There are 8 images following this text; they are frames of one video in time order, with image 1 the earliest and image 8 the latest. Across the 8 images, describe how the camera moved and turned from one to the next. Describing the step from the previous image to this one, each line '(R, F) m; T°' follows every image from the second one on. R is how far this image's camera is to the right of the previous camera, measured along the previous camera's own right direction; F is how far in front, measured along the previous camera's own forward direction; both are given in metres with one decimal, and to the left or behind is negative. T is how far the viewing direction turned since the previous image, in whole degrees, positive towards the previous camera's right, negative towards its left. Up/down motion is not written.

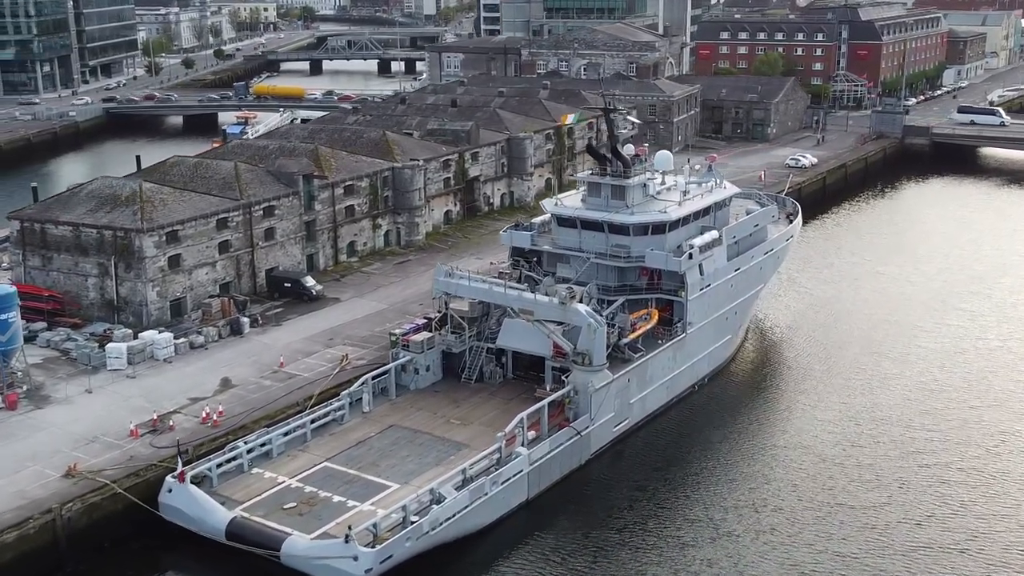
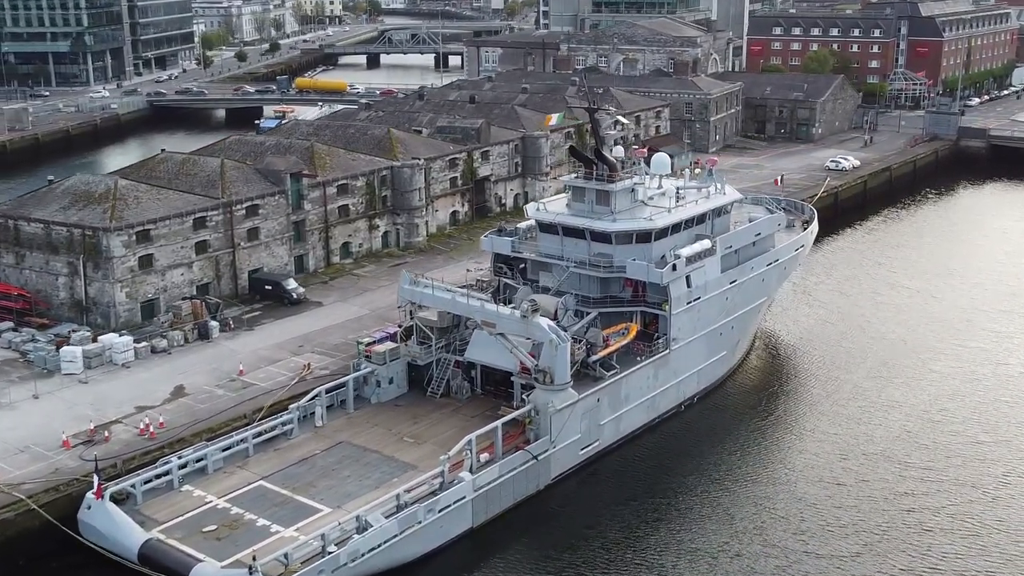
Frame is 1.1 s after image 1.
(+2.3, +1.6) m; -4°
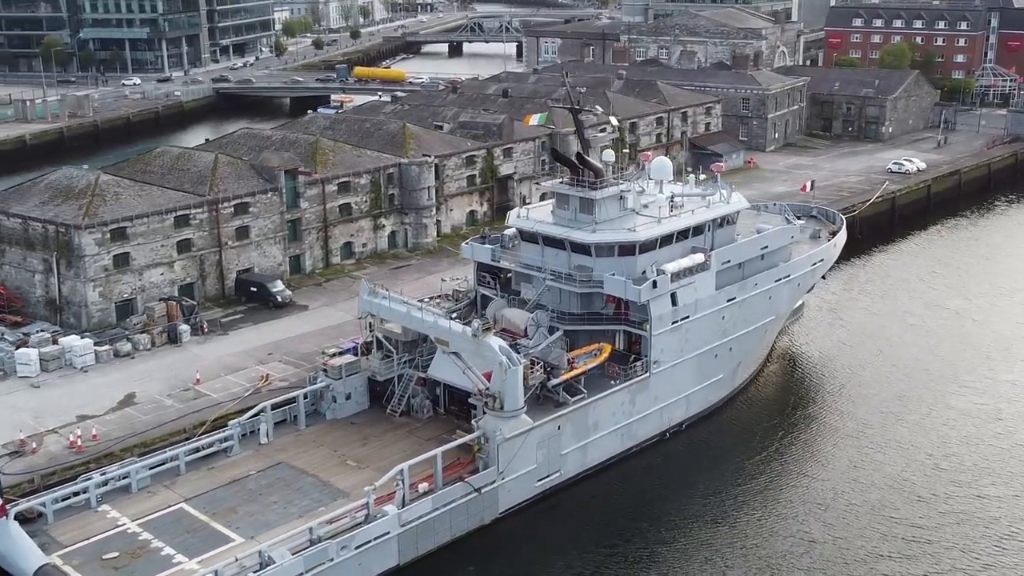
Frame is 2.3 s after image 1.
(+2.7, +1.9) m; -5°
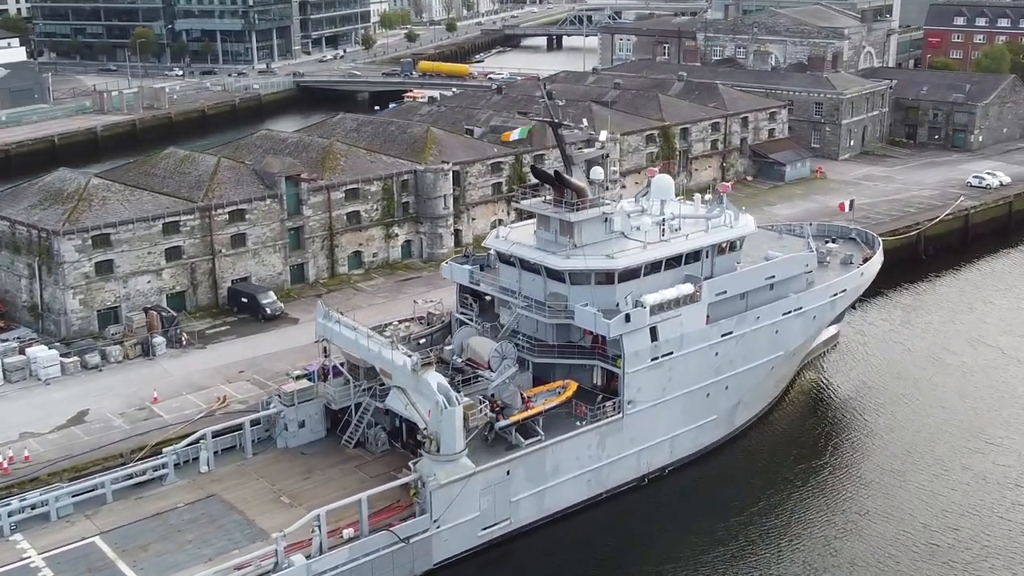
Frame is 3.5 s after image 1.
(+2.9, +1.9) m; -6°
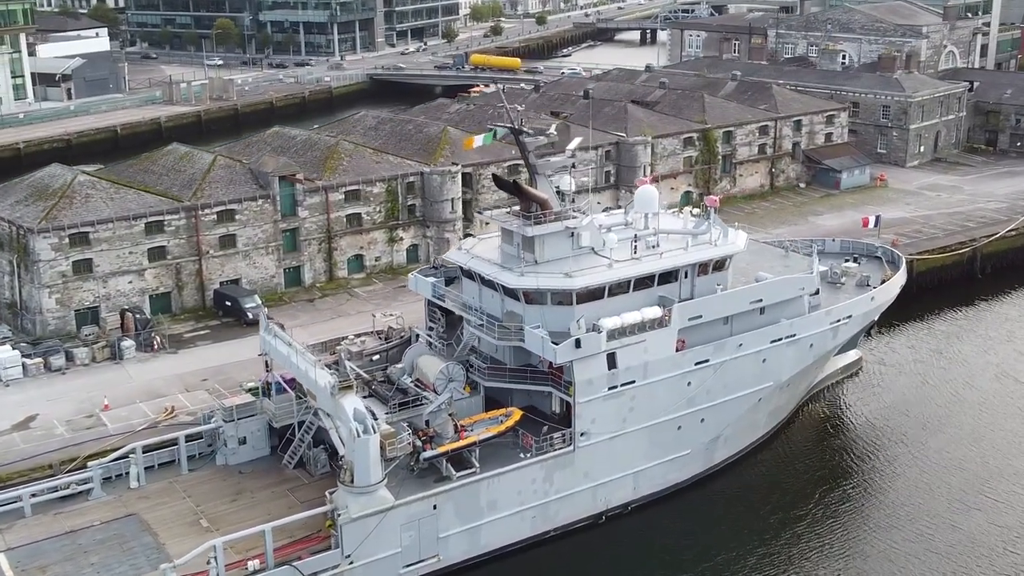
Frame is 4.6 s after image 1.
(+2.8, +1.6) m; -6°
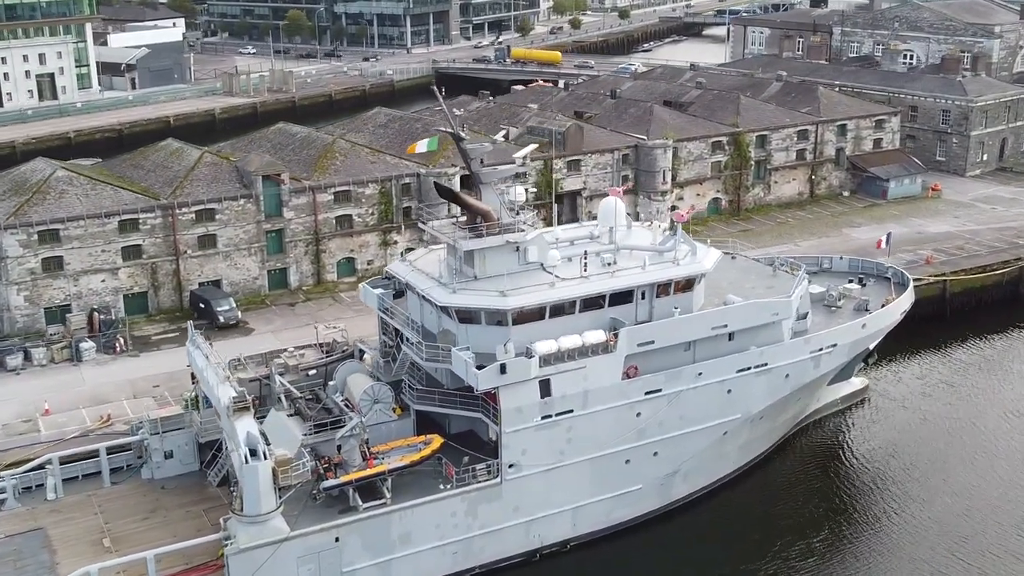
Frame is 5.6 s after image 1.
(+2.8, +1.5) m; -5°
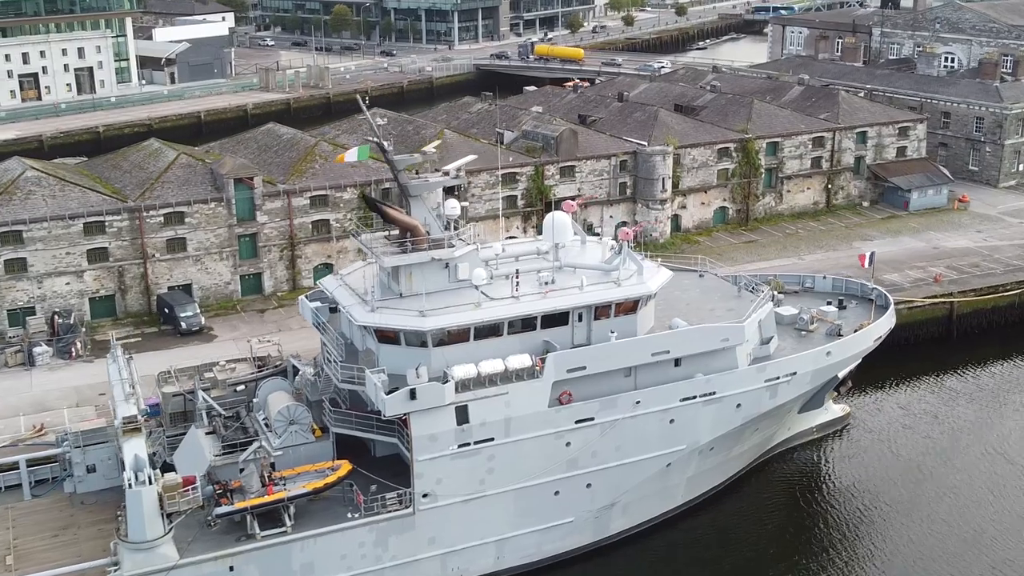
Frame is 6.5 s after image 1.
(+2.3, +1.0) m; -4°
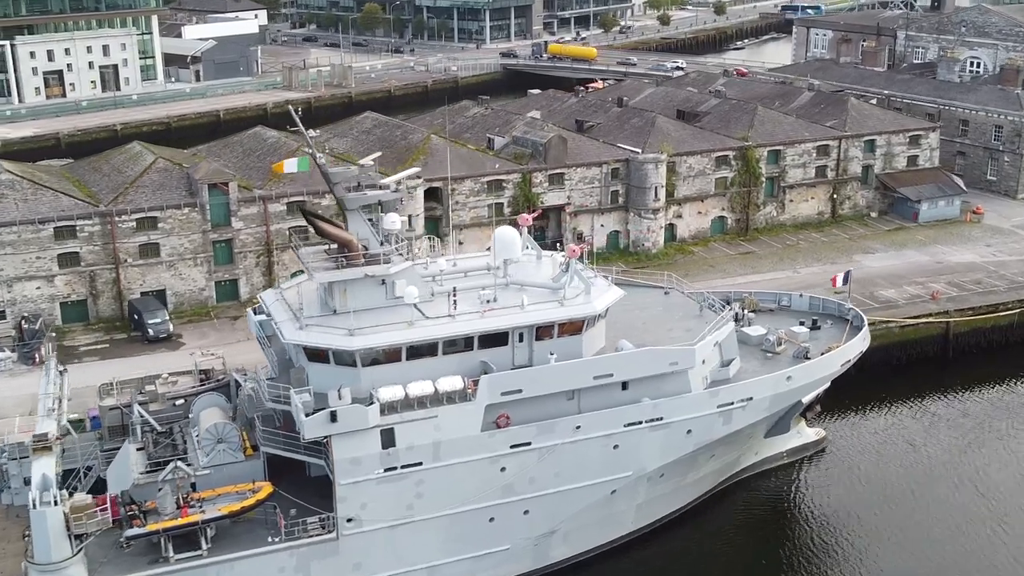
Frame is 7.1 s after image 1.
(+1.8, +0.7) m; -3°
